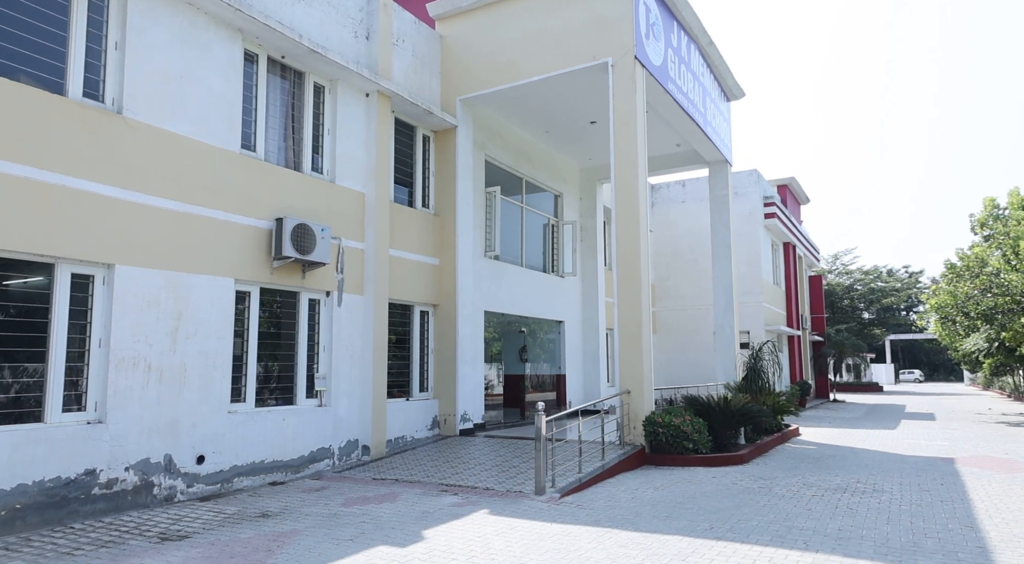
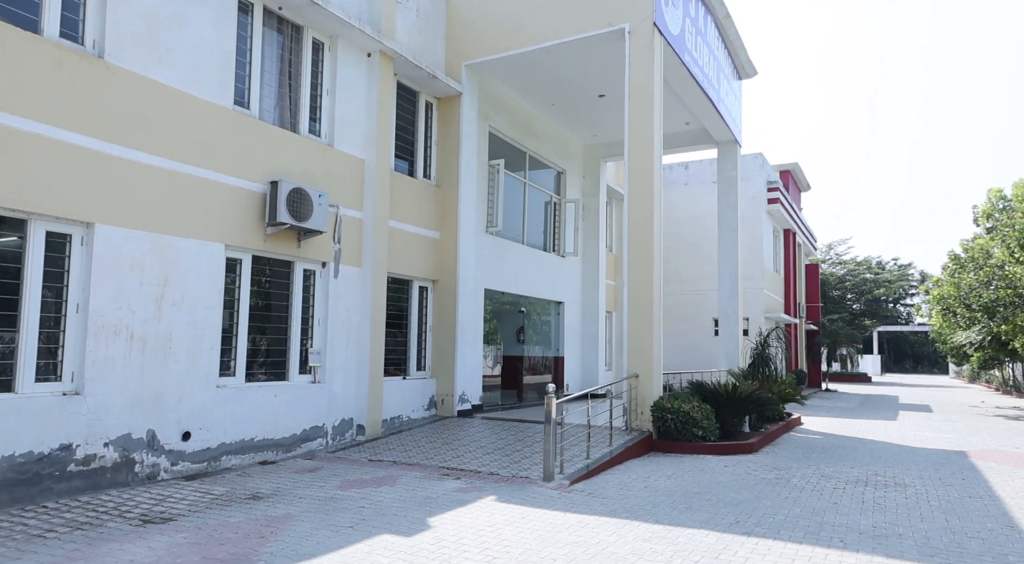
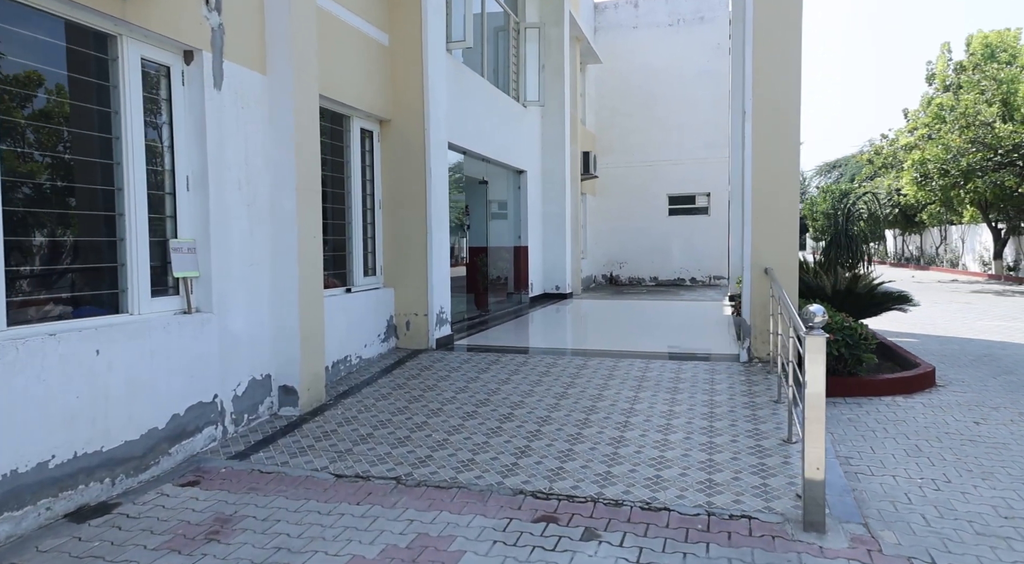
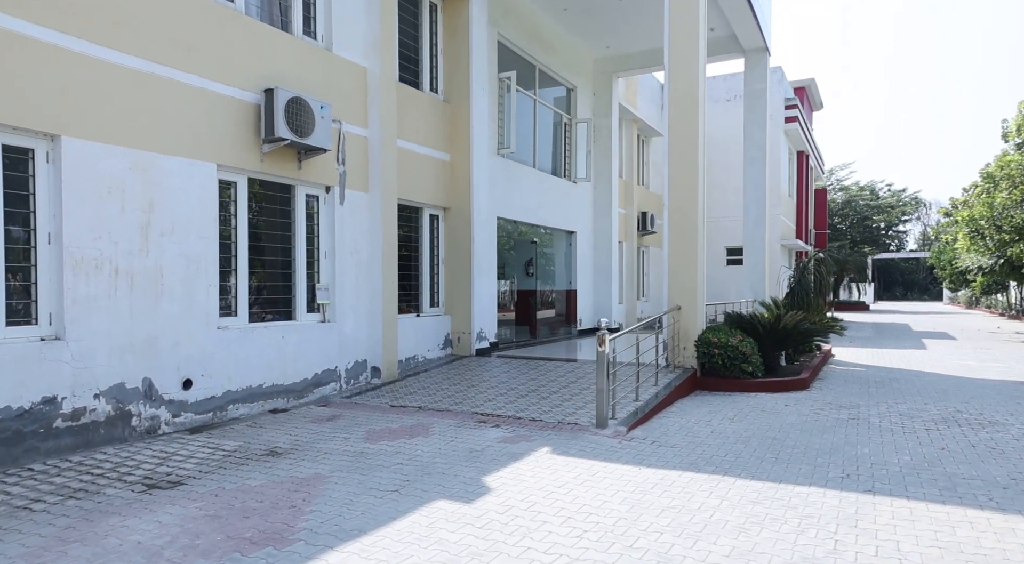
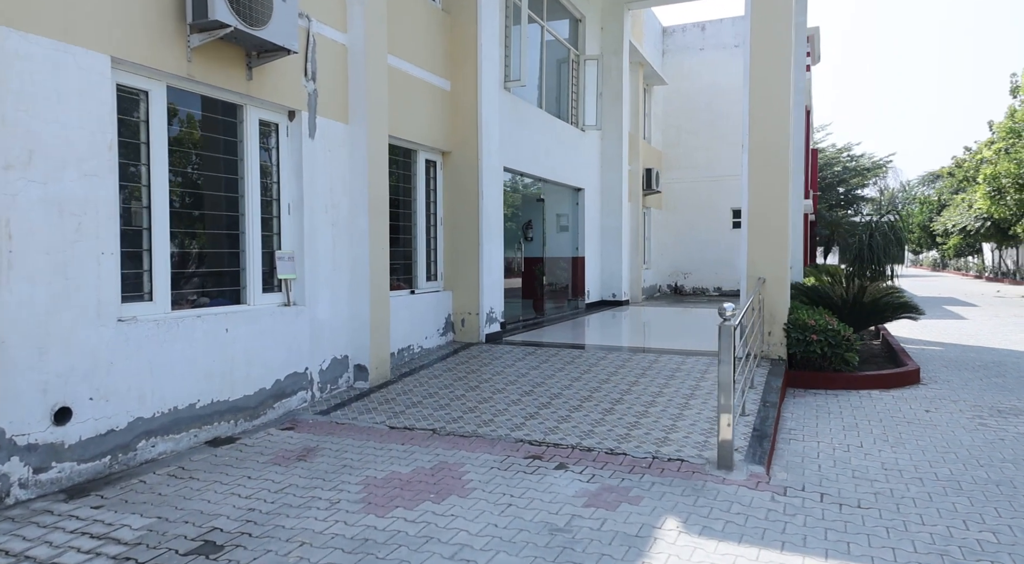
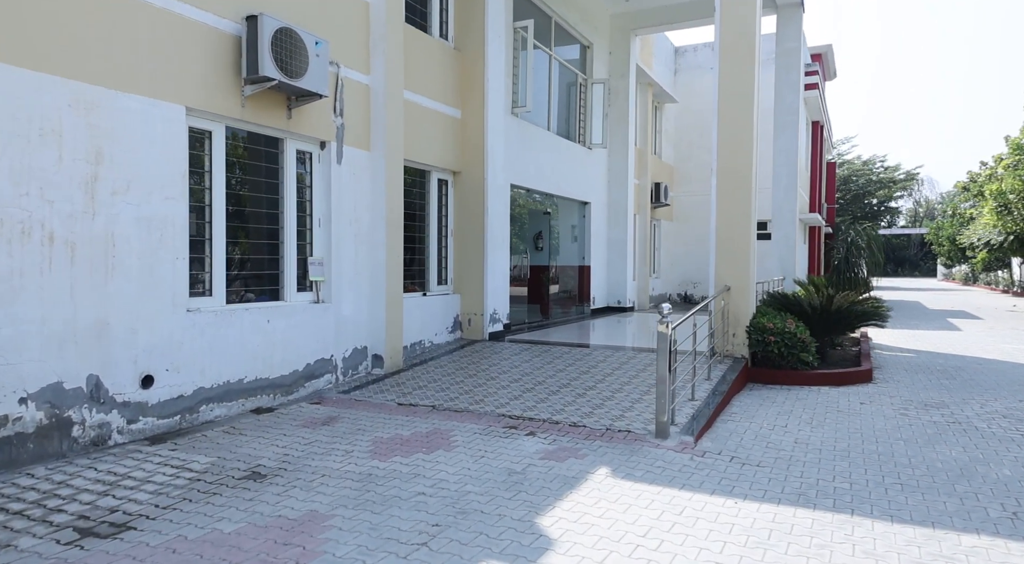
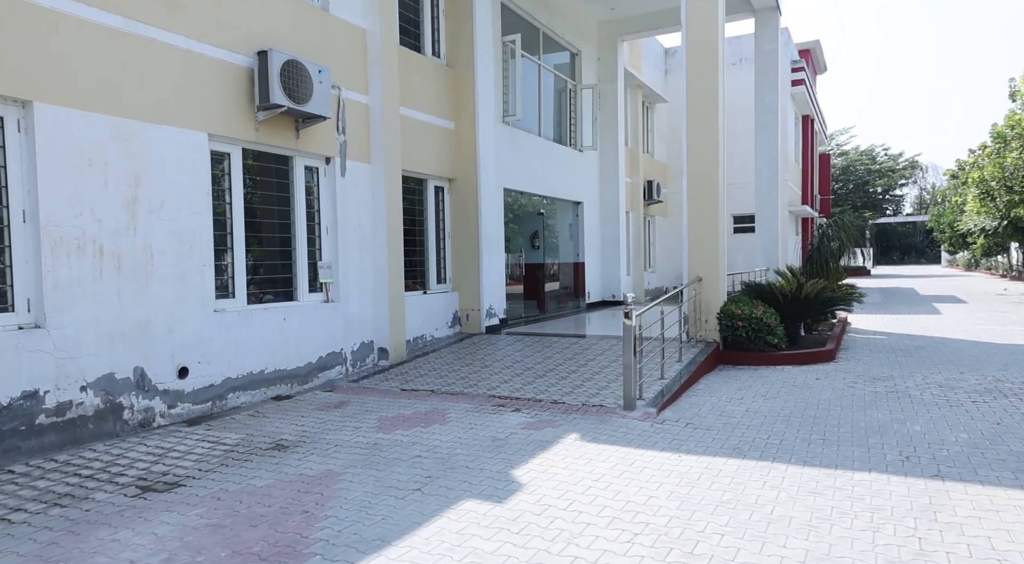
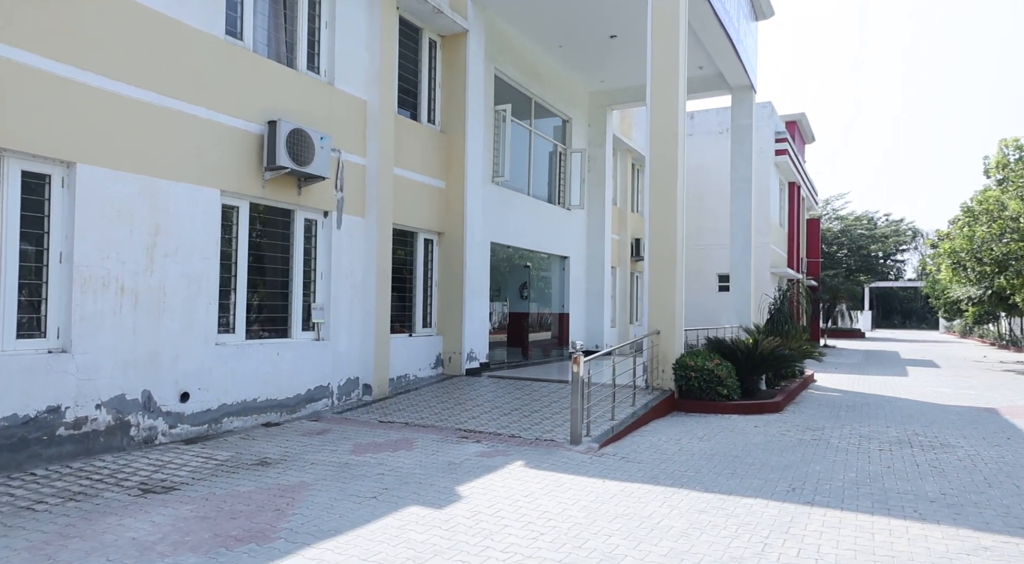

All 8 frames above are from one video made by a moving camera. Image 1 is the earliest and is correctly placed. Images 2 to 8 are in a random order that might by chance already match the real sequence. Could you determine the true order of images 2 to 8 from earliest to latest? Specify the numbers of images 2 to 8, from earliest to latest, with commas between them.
2, 8, 4, 7, 6, 5, 3
